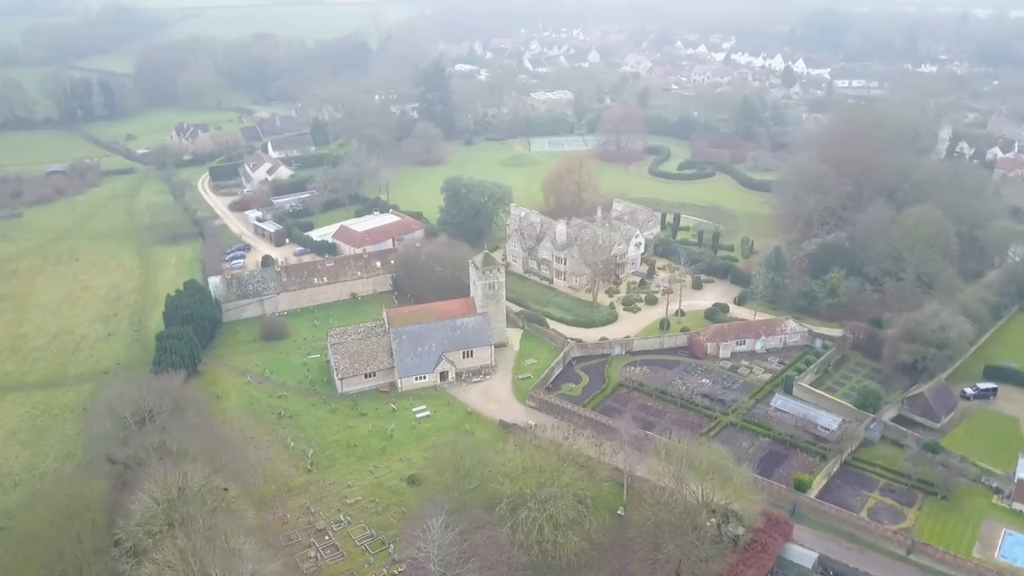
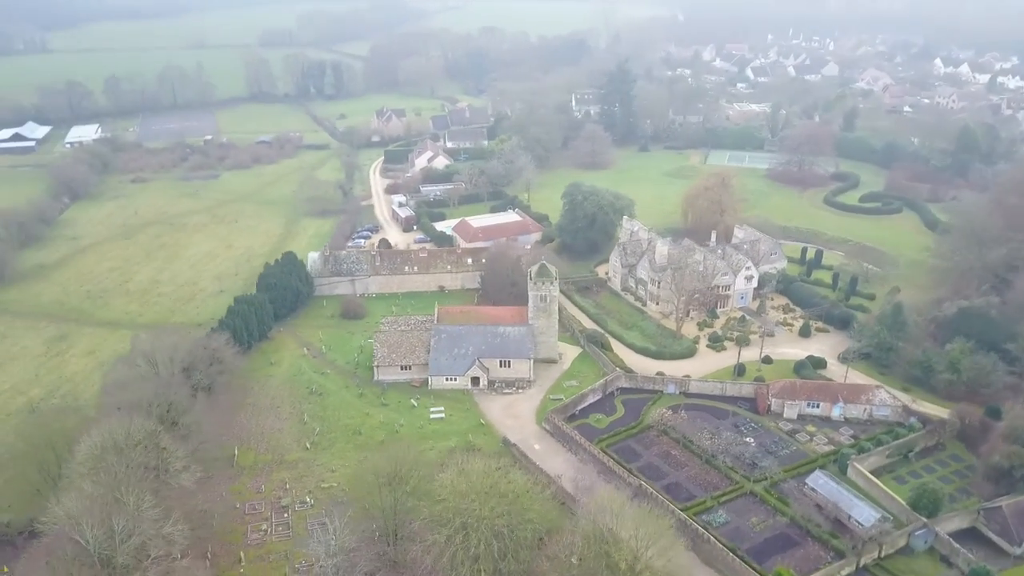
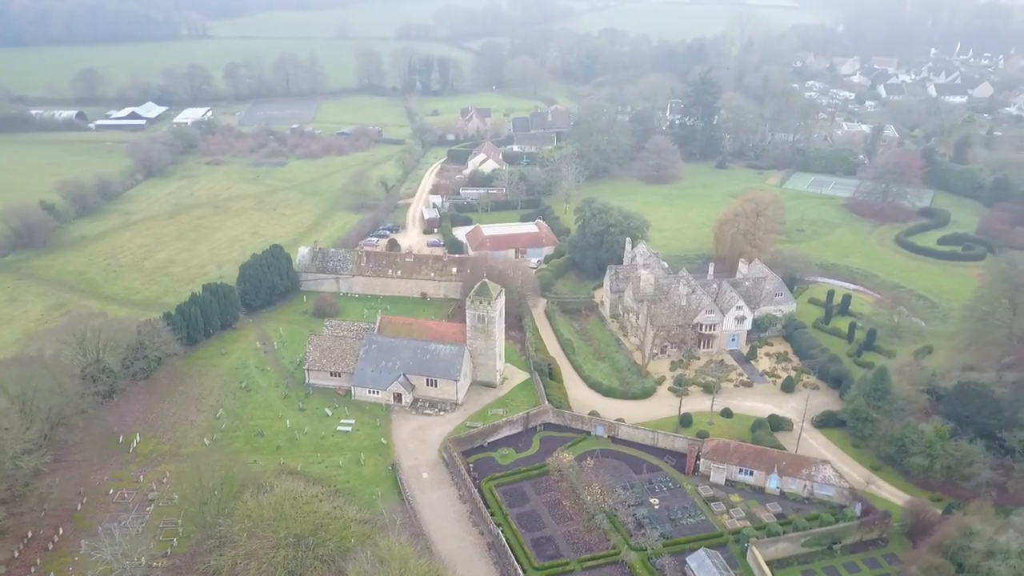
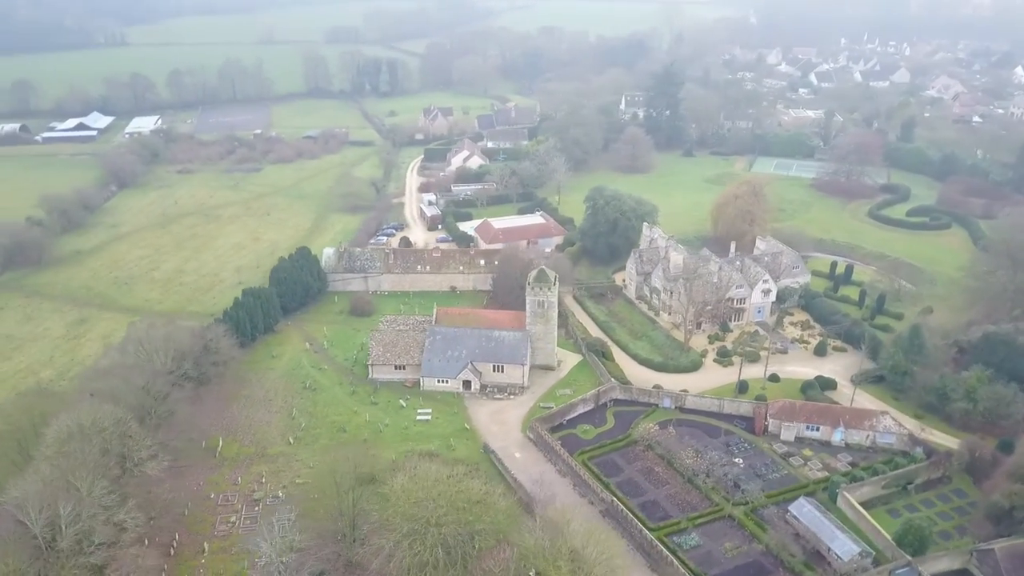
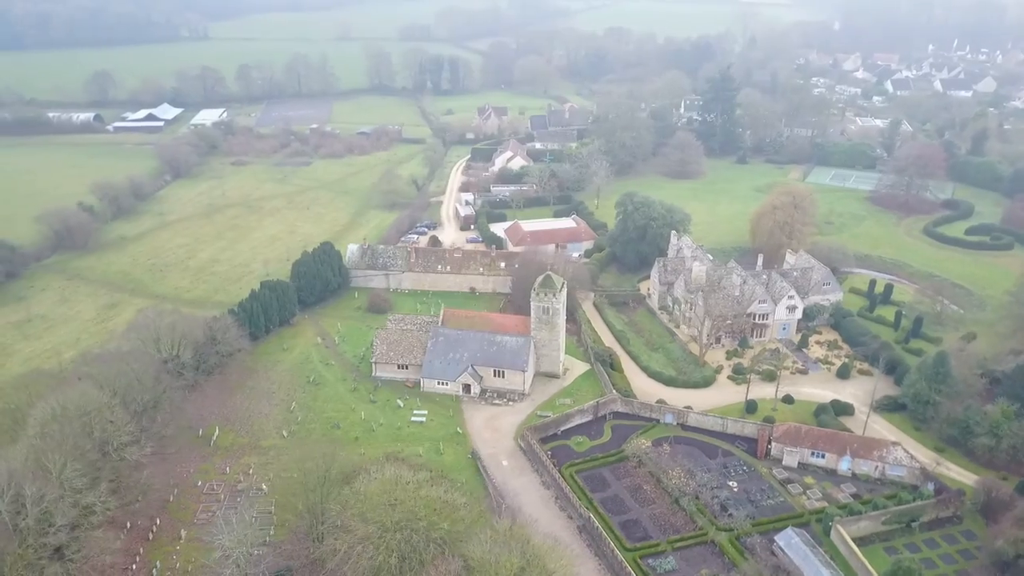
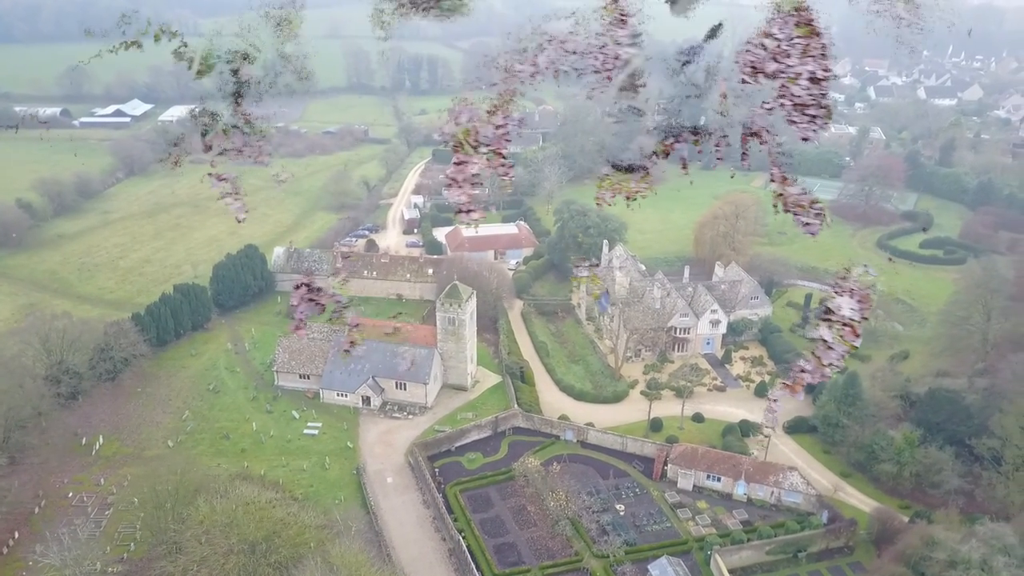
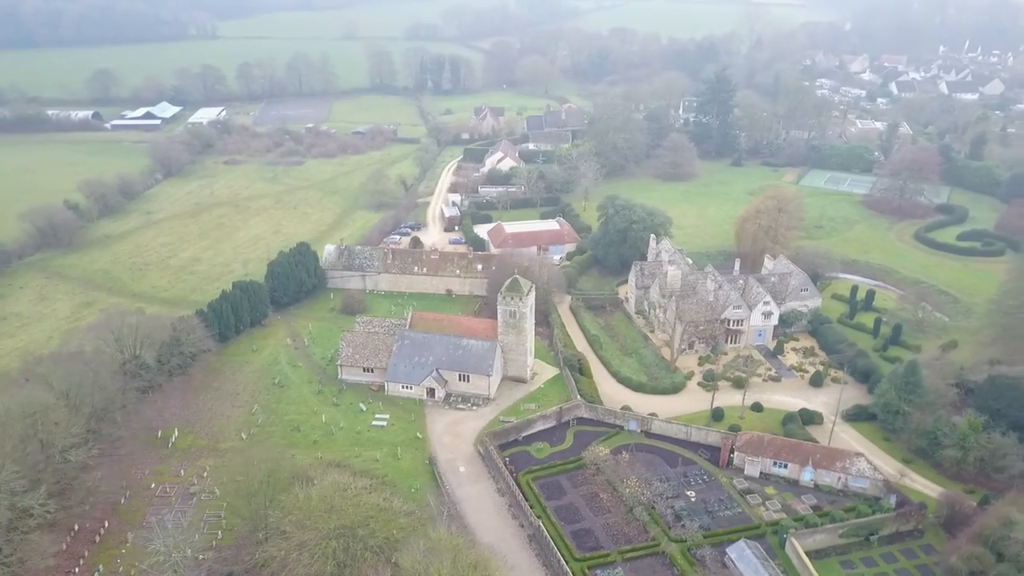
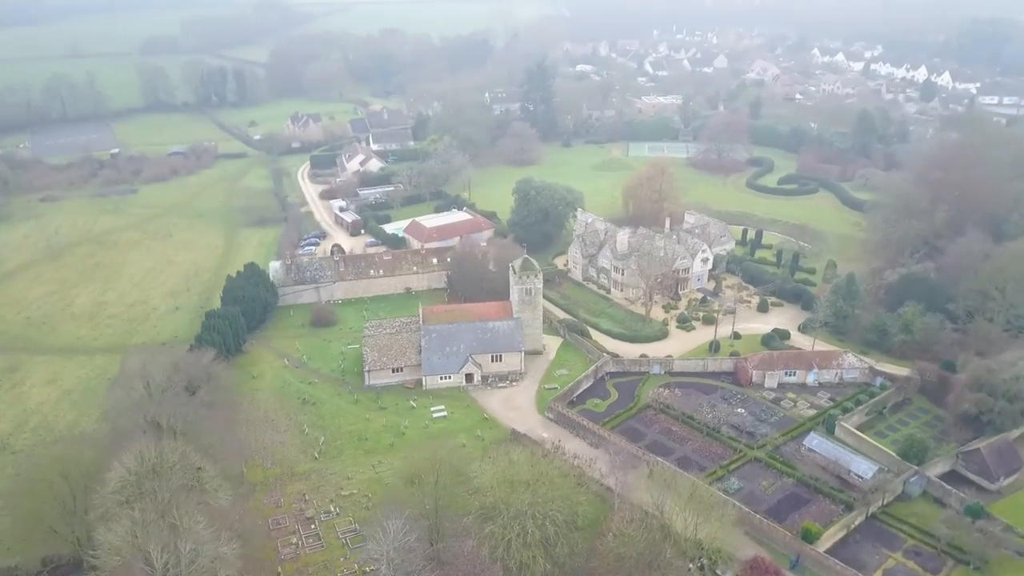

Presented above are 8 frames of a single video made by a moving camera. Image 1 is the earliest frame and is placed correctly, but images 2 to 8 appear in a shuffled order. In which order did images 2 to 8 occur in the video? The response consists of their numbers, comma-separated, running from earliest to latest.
8, 2, 4, 5, 7, 3, 6
